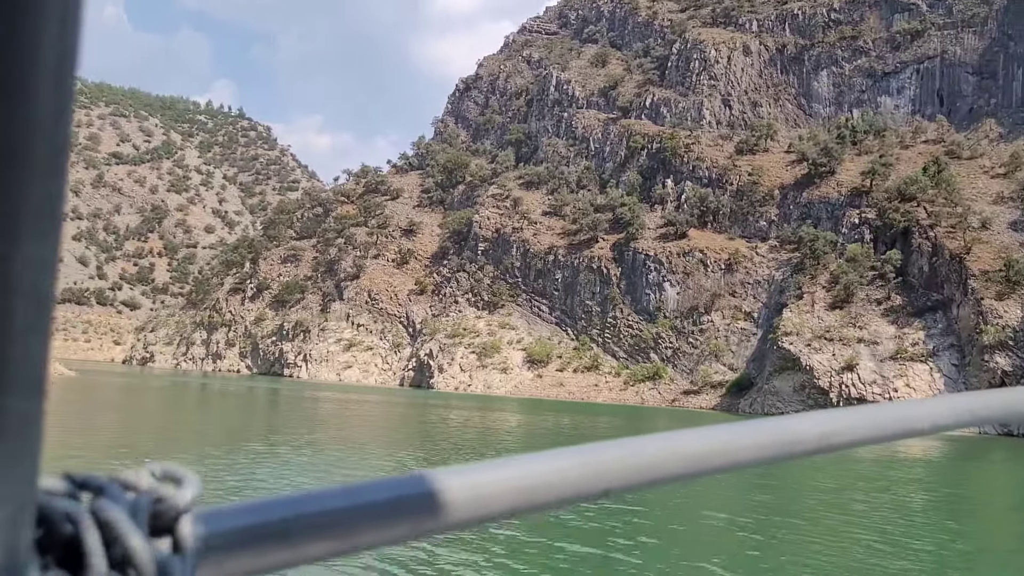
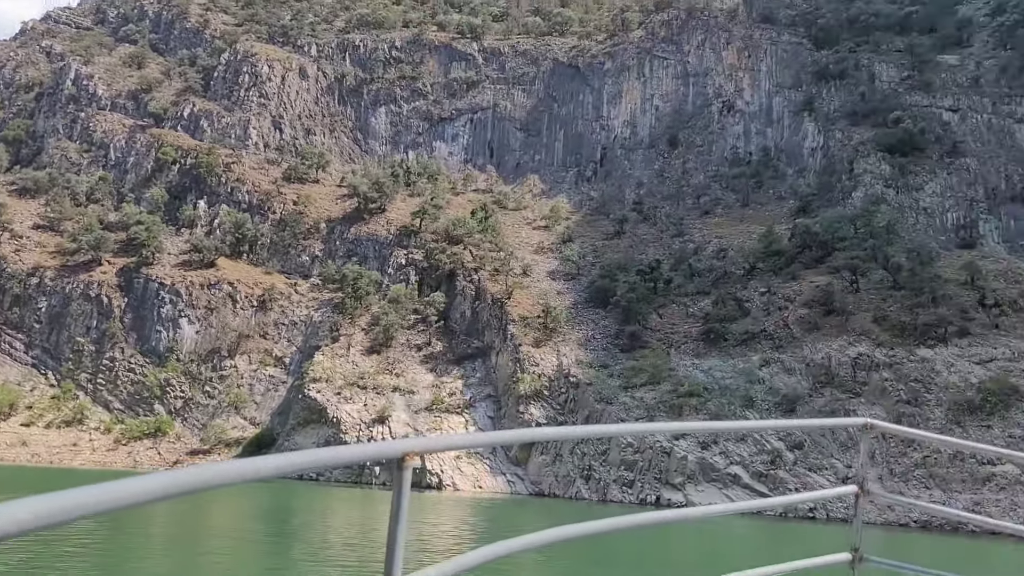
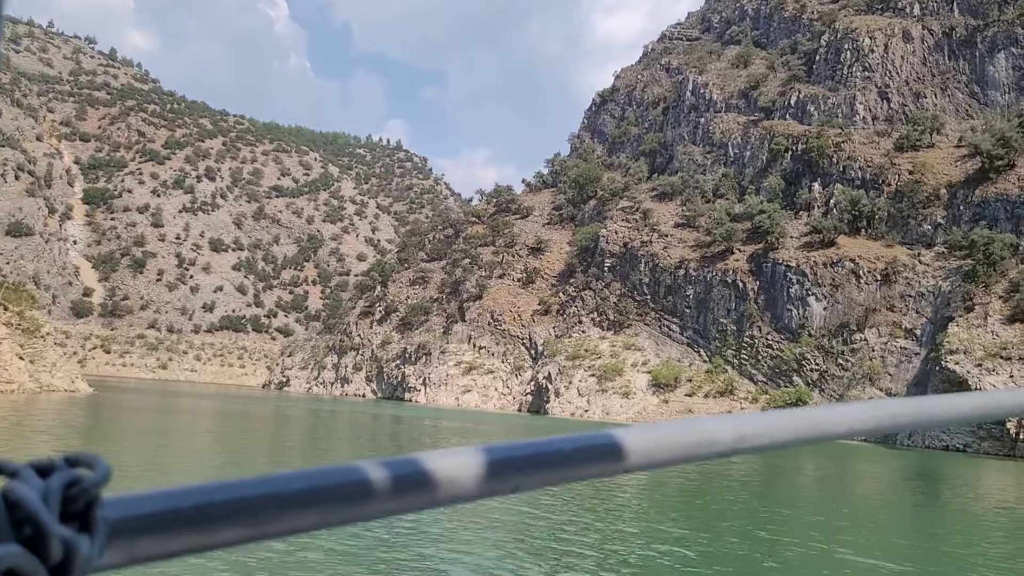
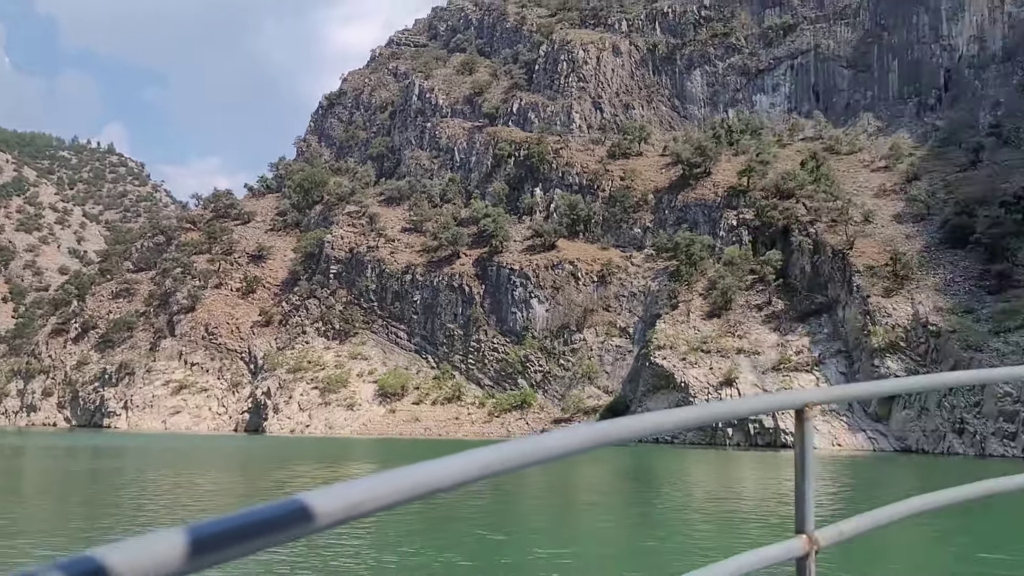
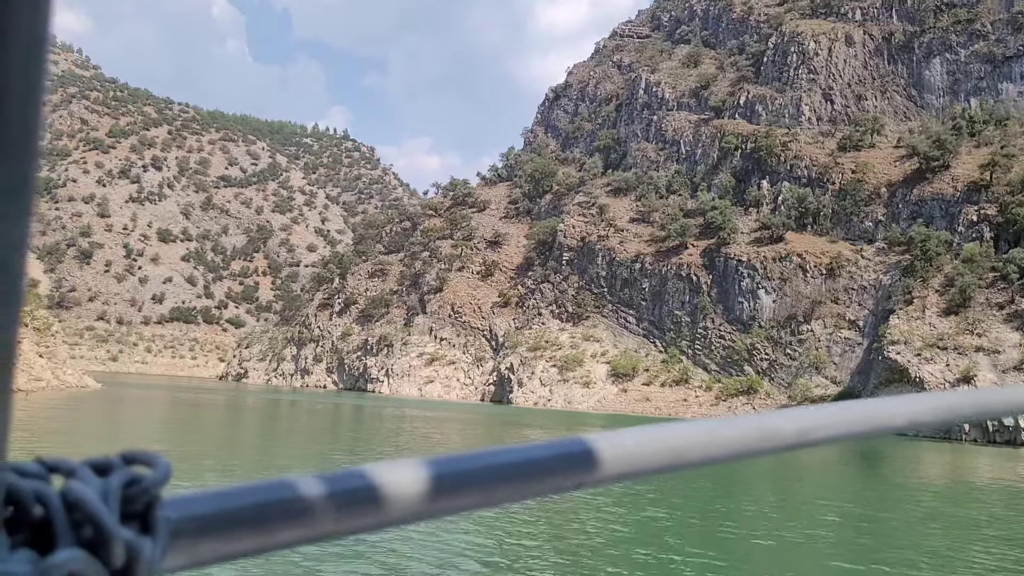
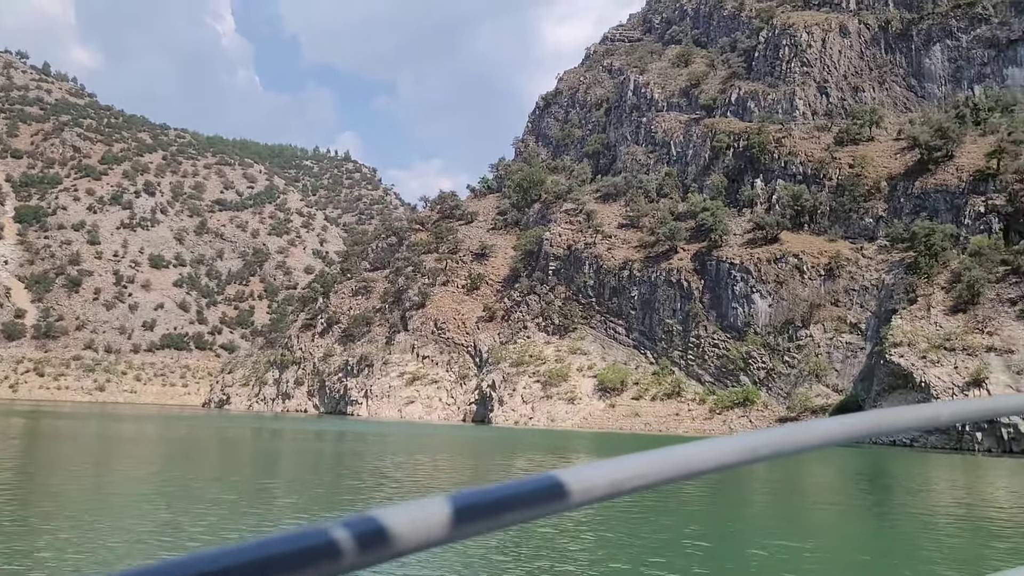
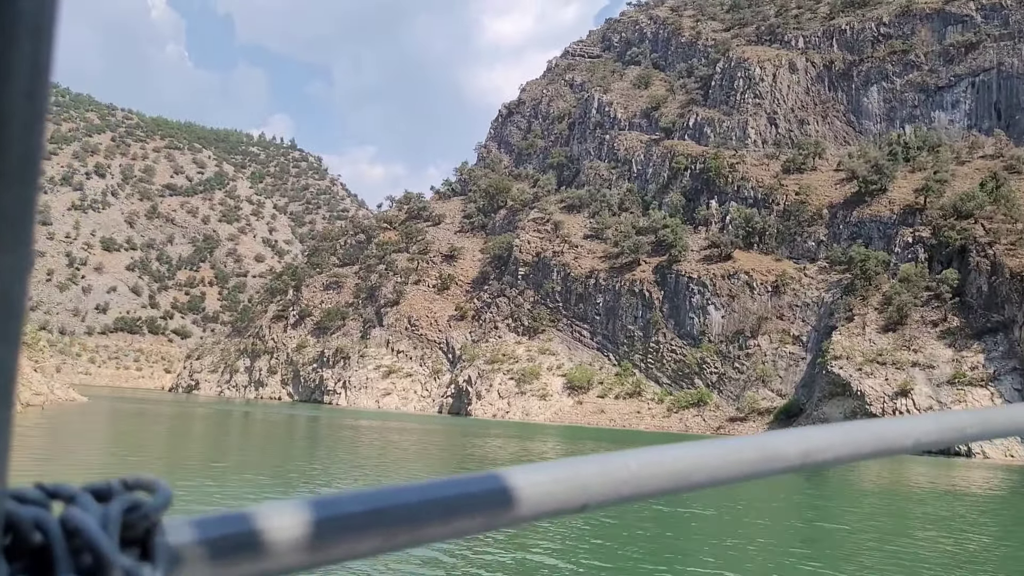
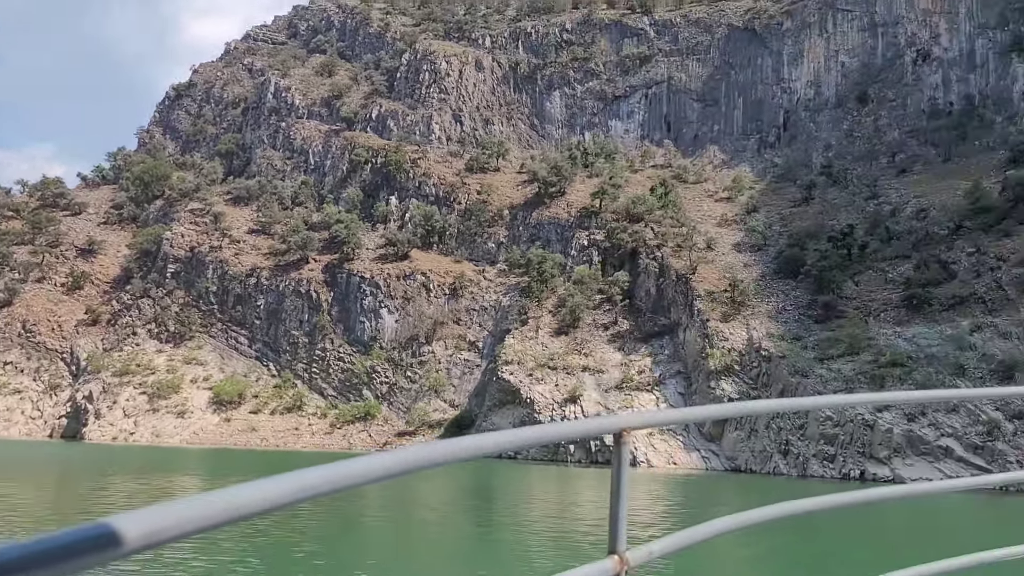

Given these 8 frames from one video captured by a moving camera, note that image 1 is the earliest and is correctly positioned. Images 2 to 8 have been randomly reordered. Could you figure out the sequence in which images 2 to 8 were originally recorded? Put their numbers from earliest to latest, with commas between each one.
7, 5, 3, 6, 4, 8, 2
